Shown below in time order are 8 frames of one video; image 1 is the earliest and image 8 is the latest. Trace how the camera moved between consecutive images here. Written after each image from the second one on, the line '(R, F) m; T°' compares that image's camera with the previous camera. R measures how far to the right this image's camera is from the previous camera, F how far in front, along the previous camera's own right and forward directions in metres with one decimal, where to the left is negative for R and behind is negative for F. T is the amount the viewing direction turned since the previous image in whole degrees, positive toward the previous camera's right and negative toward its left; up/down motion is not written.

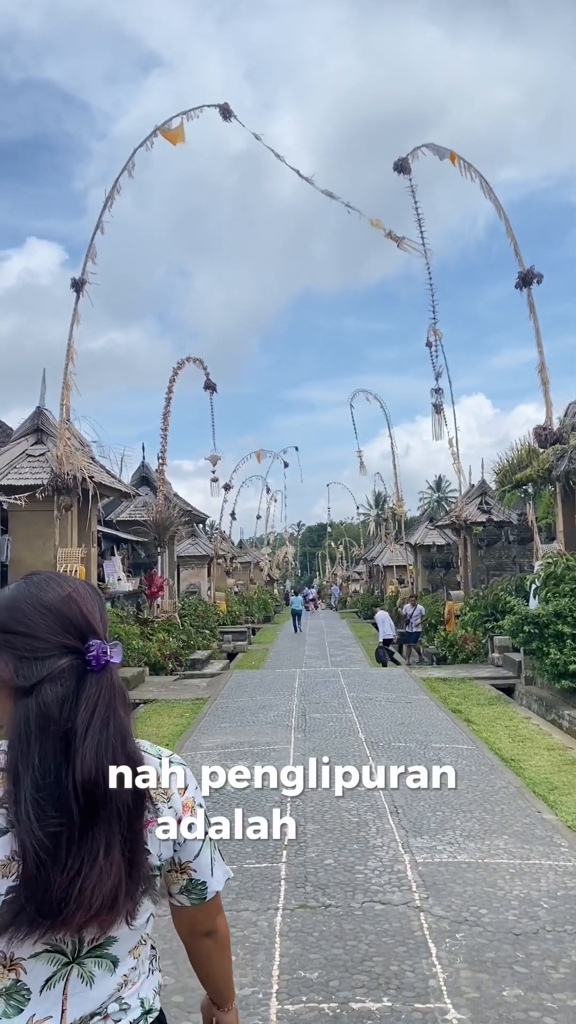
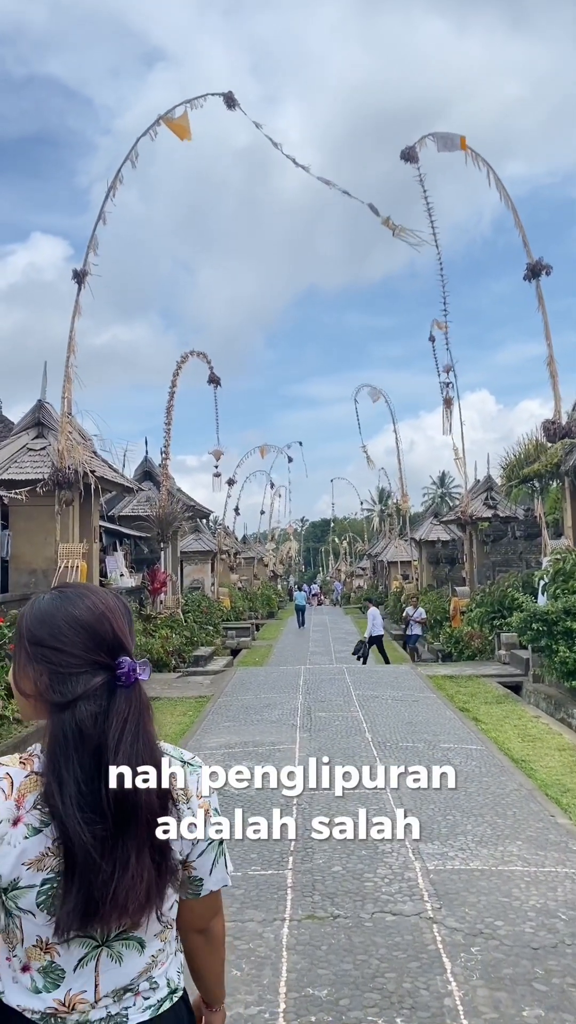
(0.0, +0.2) m; 0°
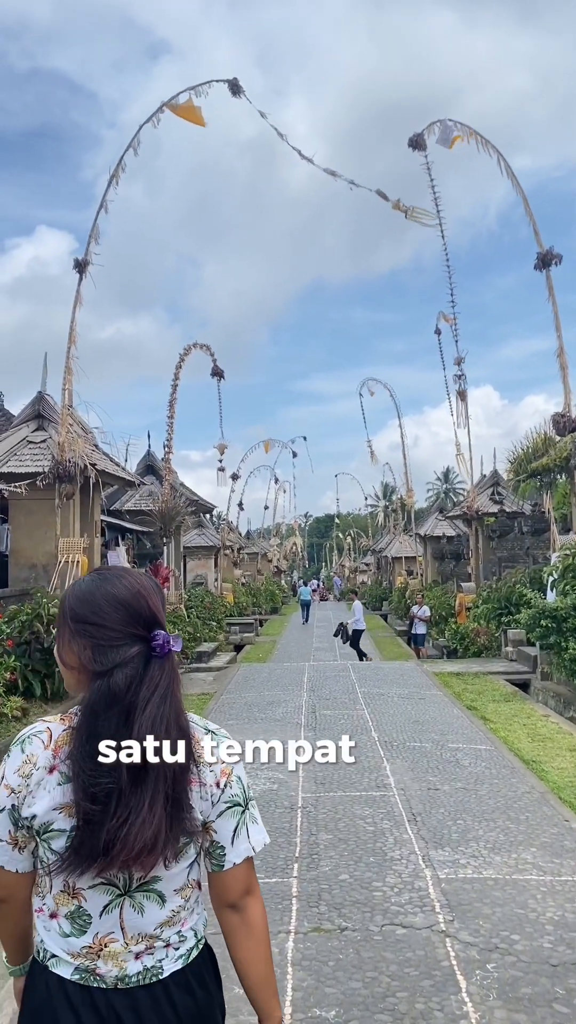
(0.0, +0.2) m; 0°
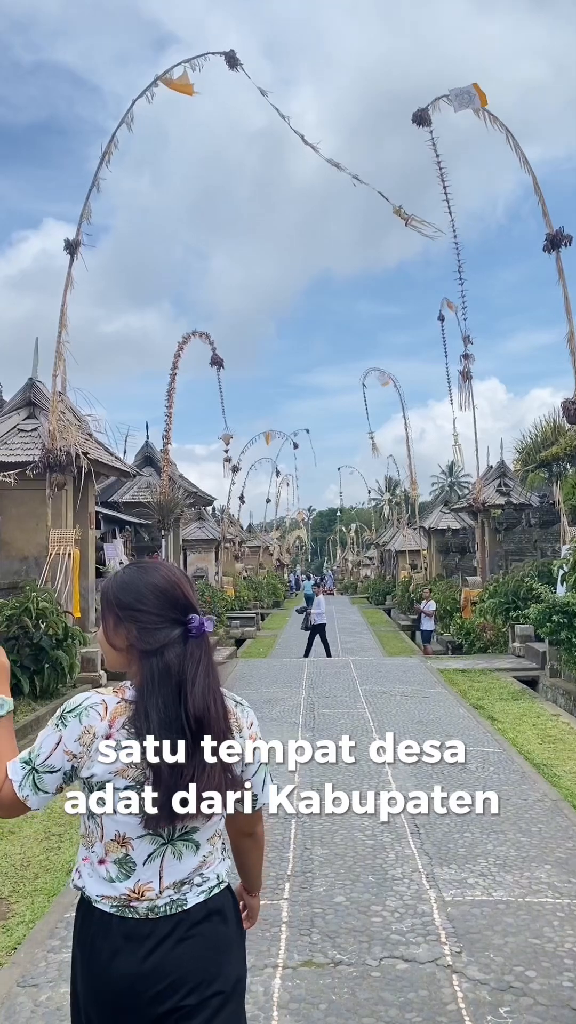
(+0.1, +0.4) m; 0°
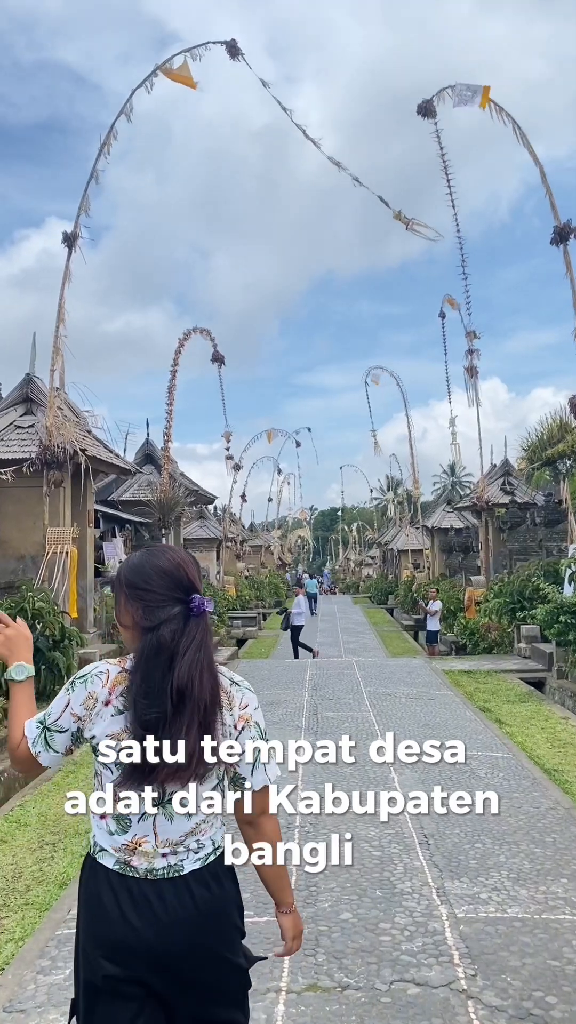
(0.0, +0.2) m; 0°
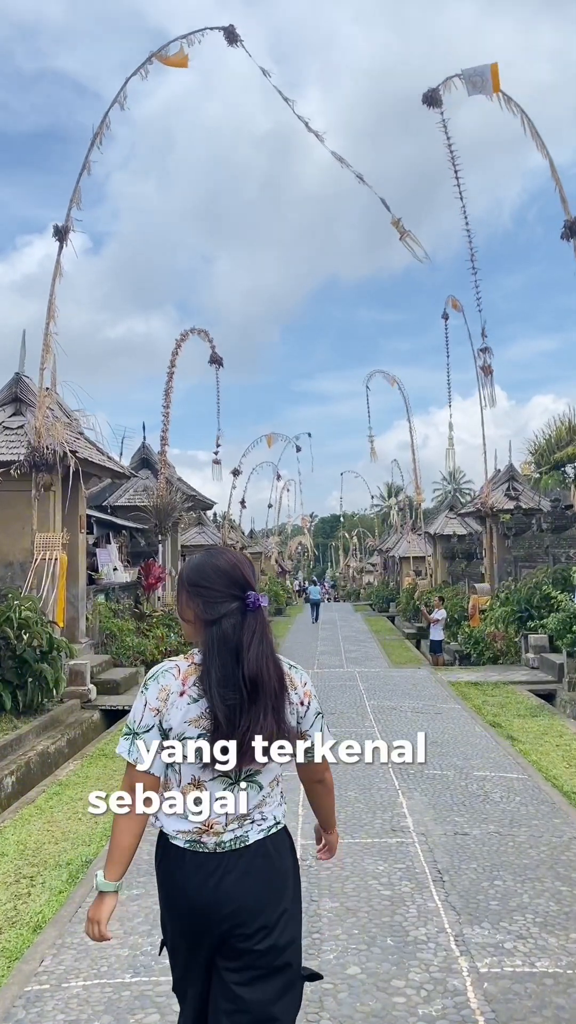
(0.0, +0.5) m; 0°
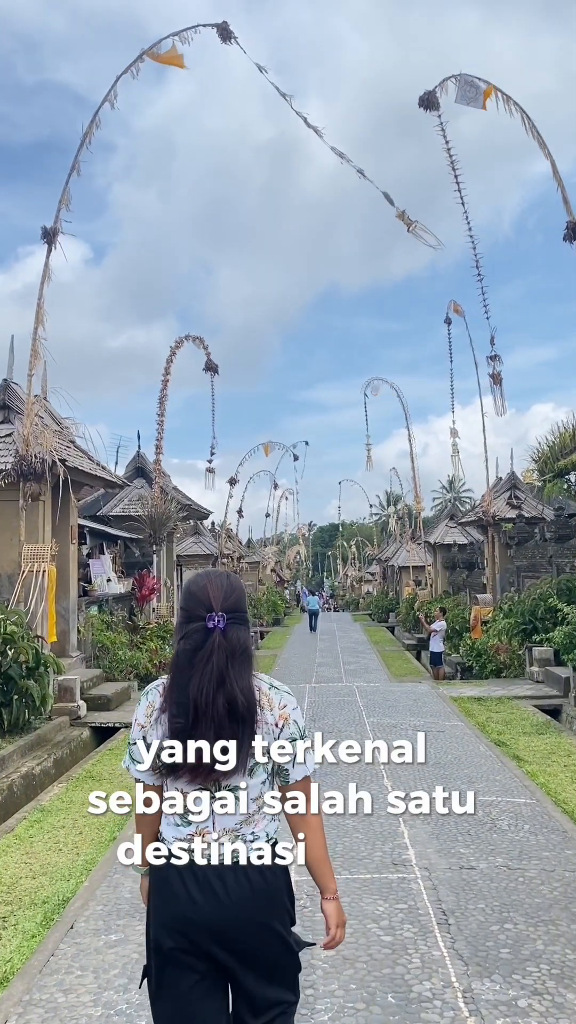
(0.0, +0.3) m; 0°
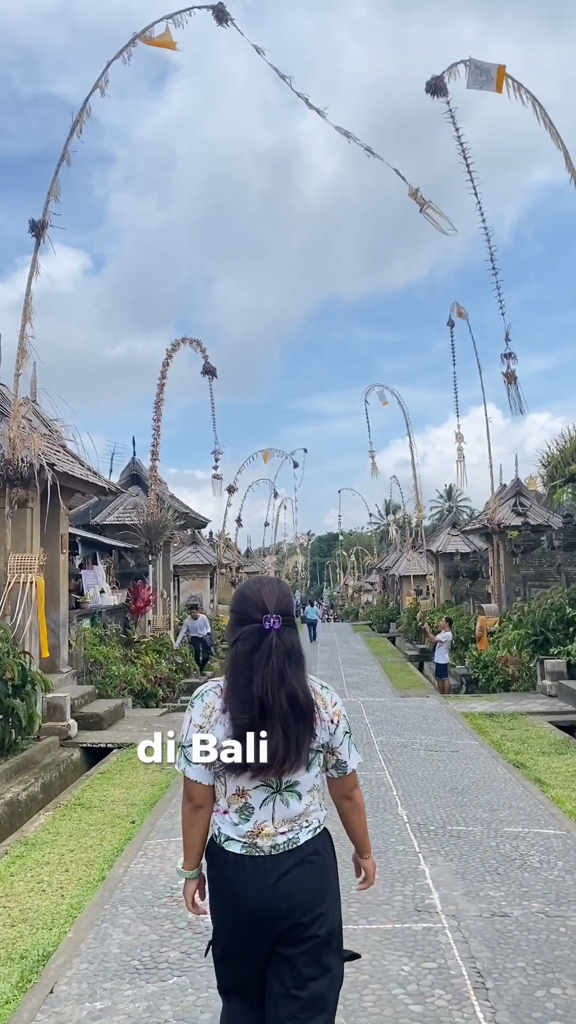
(-0.1, +0.5) m; 0°
